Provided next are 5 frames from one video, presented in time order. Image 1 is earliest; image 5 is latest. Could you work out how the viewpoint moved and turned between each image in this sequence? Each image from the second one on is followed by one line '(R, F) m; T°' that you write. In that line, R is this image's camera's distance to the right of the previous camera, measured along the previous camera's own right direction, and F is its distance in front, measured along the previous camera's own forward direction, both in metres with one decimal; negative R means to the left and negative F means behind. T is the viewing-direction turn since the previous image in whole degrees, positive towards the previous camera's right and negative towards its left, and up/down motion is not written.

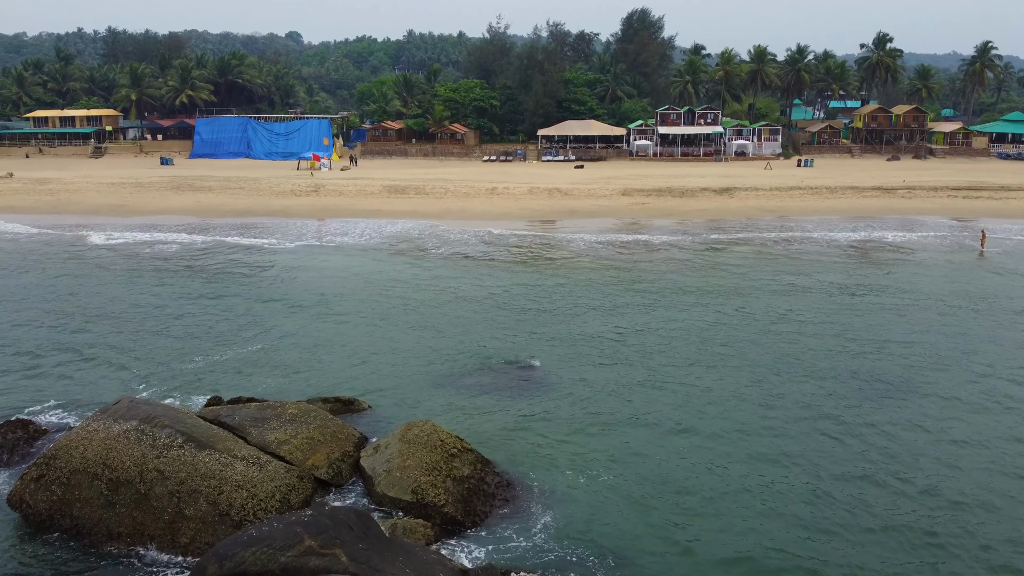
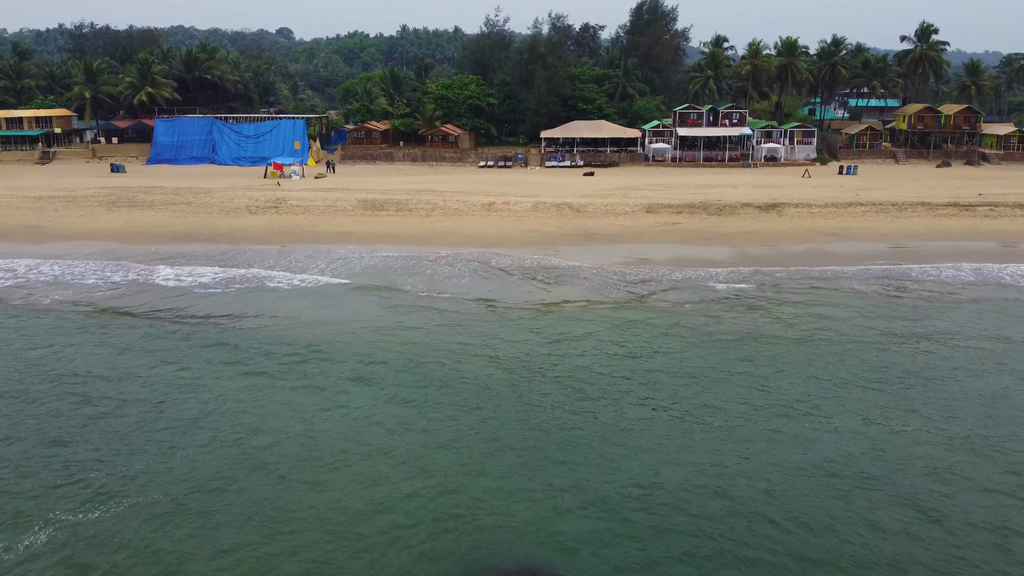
(-0.2, +6.3) m; 0°
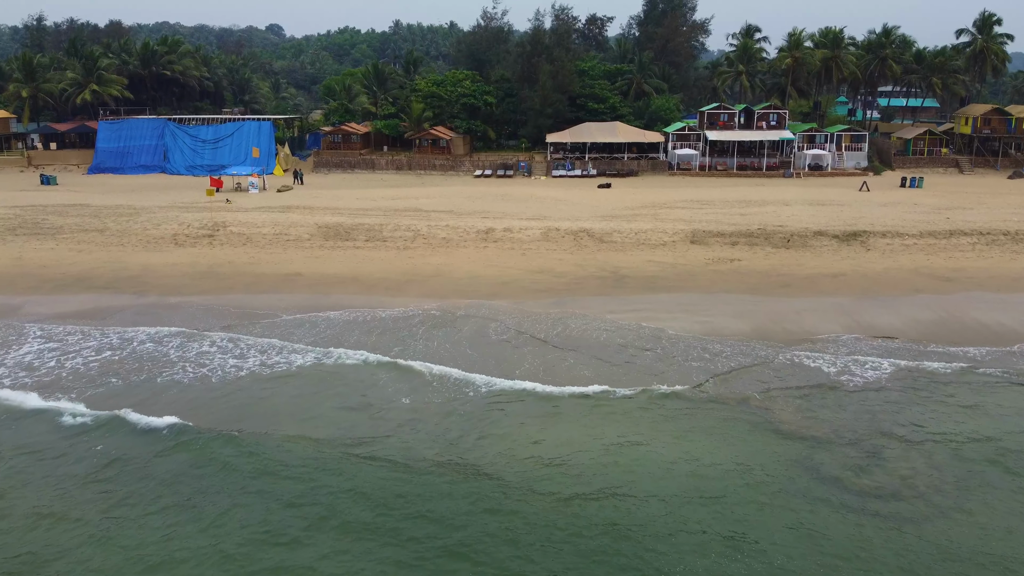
(-0.3, +6.9) m; 0°
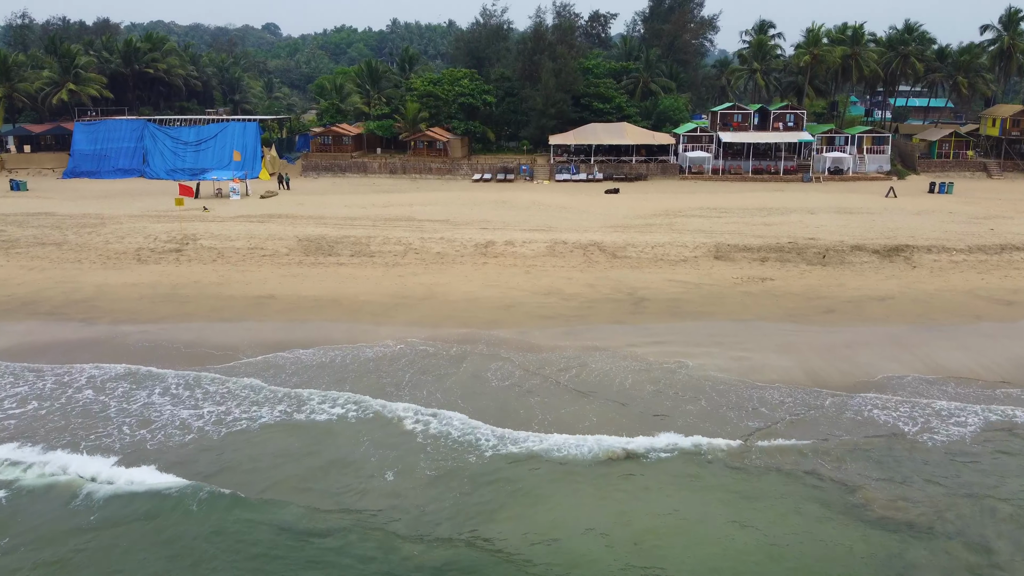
(-0.1, +2.5) m; 0°
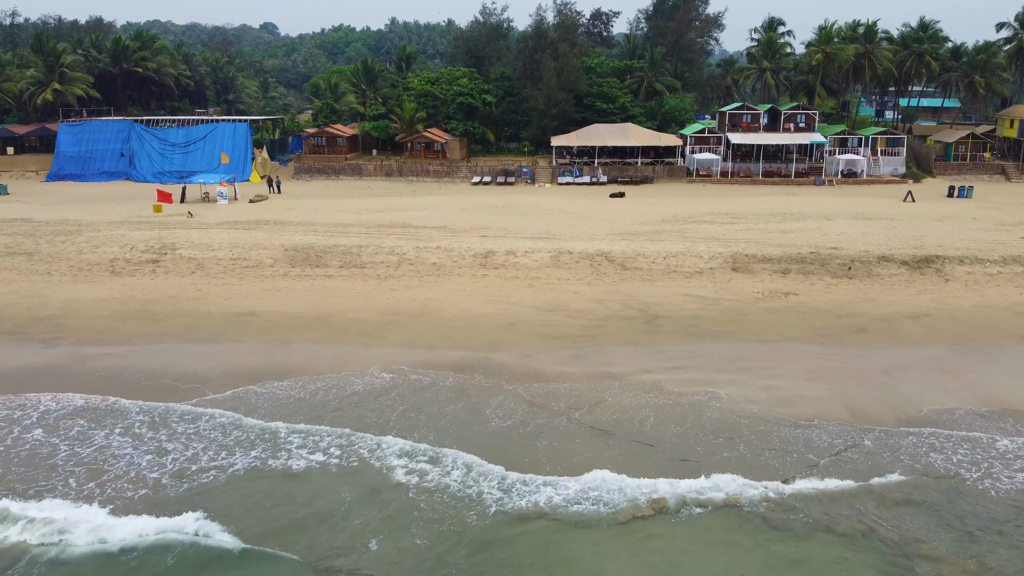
(-0.1, +1.5) m; 0°
